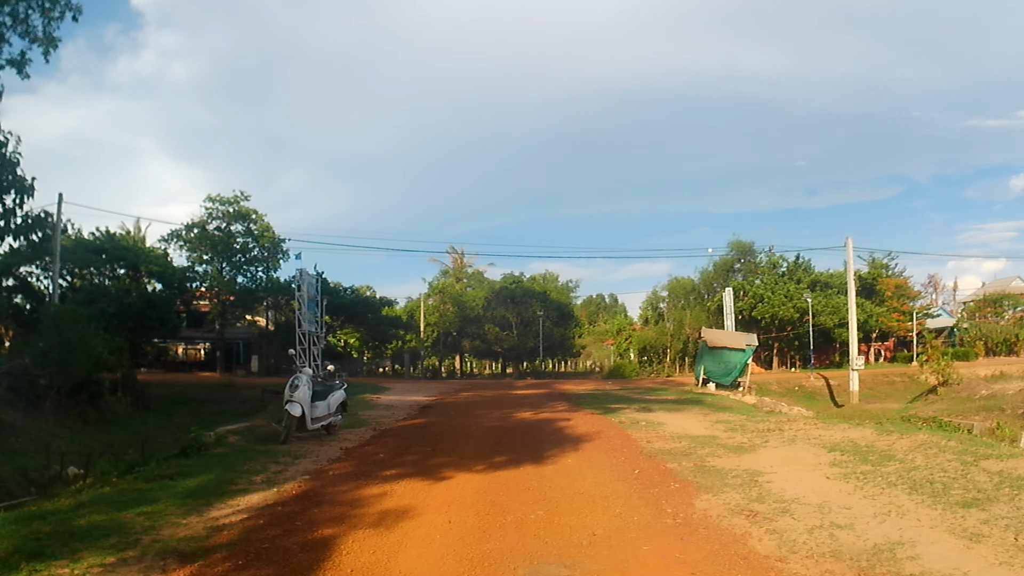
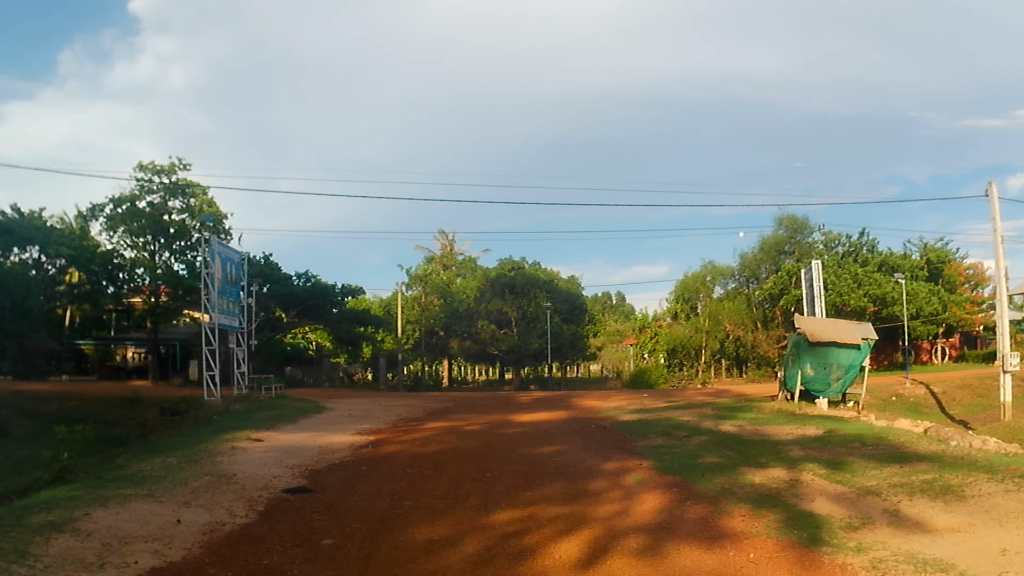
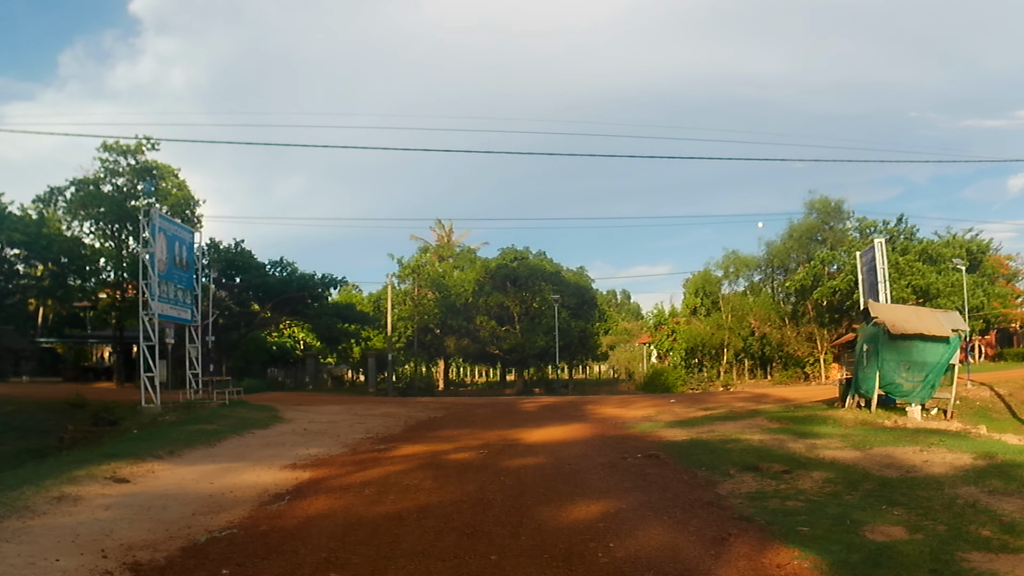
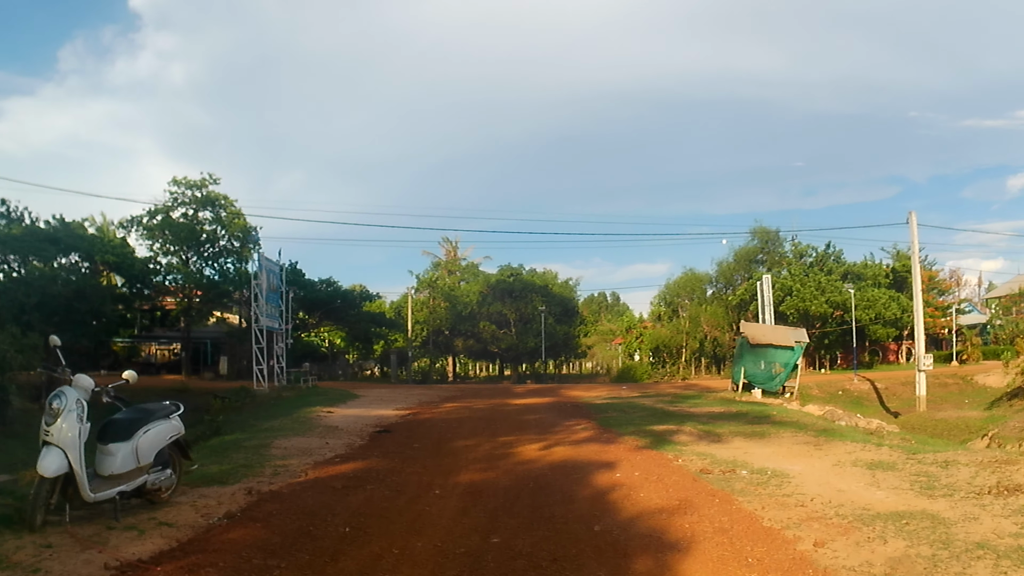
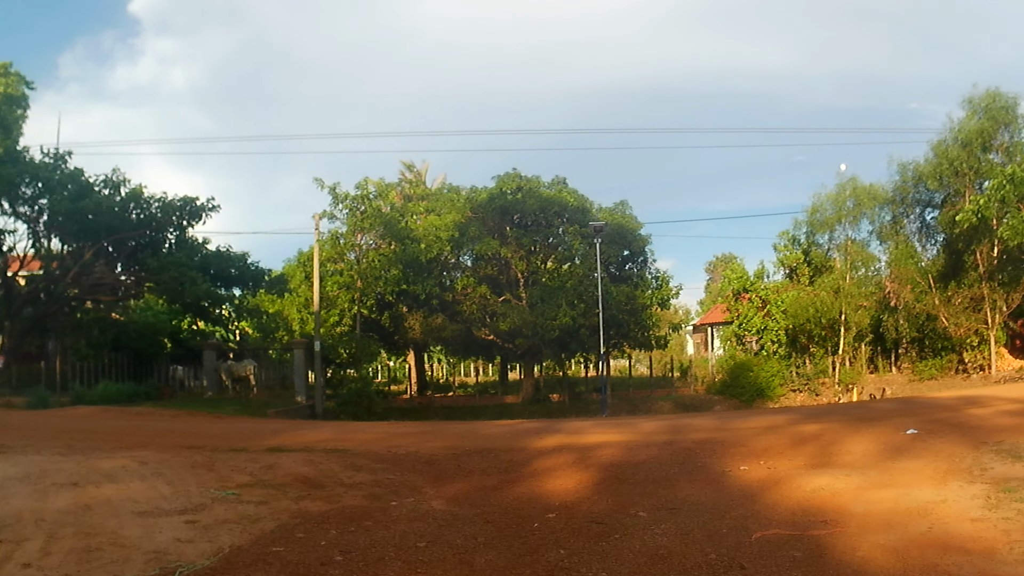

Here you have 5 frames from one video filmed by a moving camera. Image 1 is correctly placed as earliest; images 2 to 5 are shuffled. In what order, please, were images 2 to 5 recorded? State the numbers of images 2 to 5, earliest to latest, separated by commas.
4, 2, 3, 5
